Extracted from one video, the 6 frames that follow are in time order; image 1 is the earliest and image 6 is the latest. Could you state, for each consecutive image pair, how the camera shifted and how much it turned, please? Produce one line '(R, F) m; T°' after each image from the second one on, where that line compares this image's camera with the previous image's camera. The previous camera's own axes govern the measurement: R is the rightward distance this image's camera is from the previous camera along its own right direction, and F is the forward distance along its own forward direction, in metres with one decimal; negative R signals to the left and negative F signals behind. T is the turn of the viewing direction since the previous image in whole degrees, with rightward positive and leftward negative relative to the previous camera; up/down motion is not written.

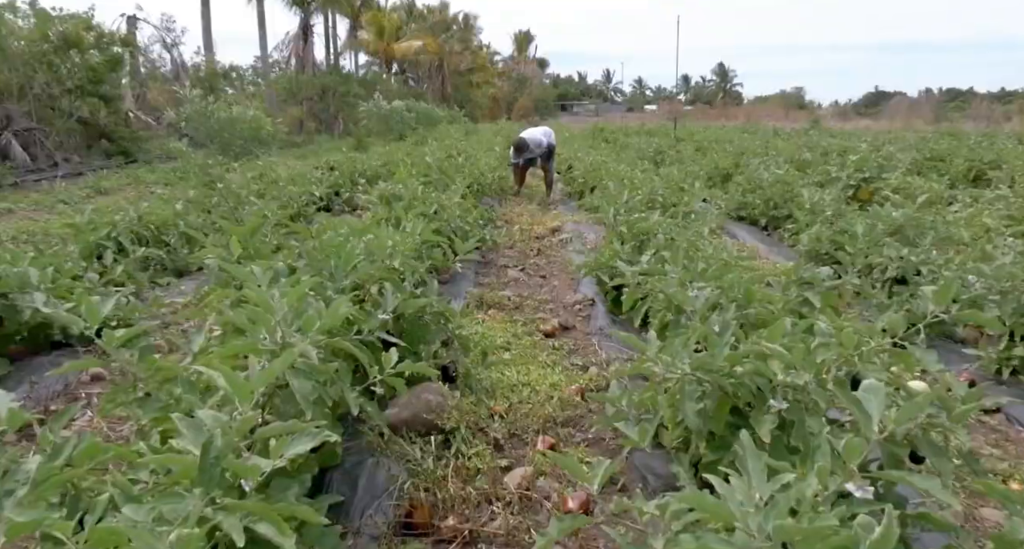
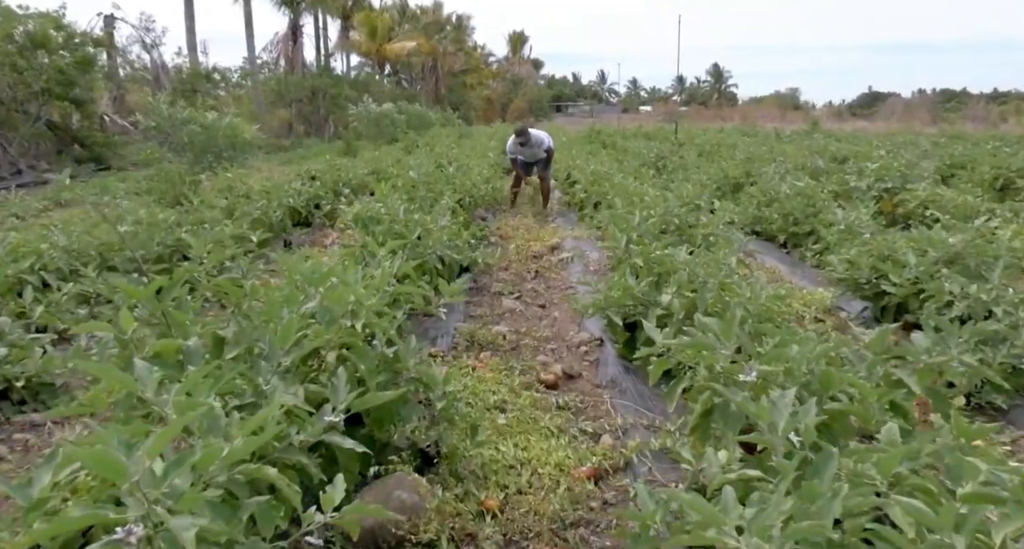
(0.0, +0.6) m; 0°
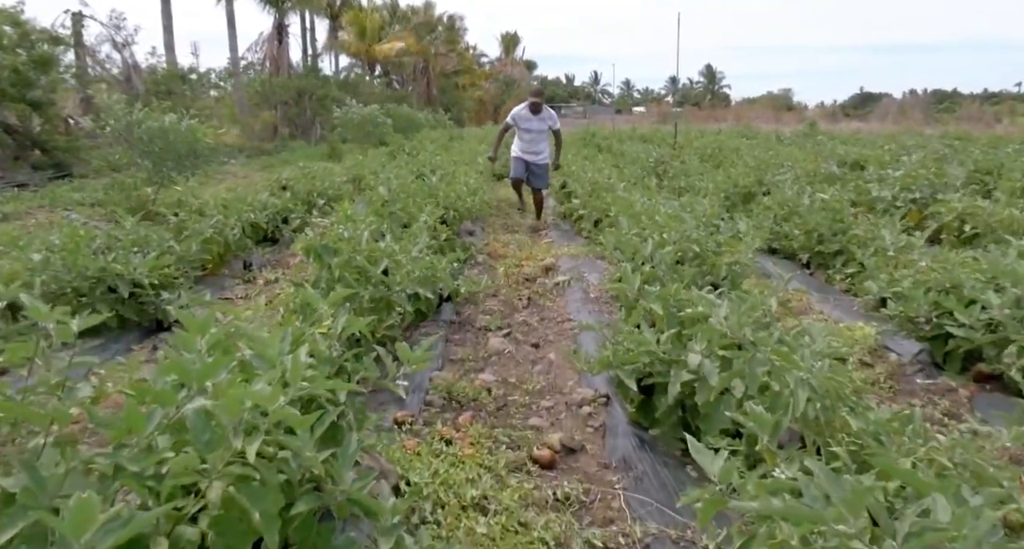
(0.0, +0.7) m; +1°
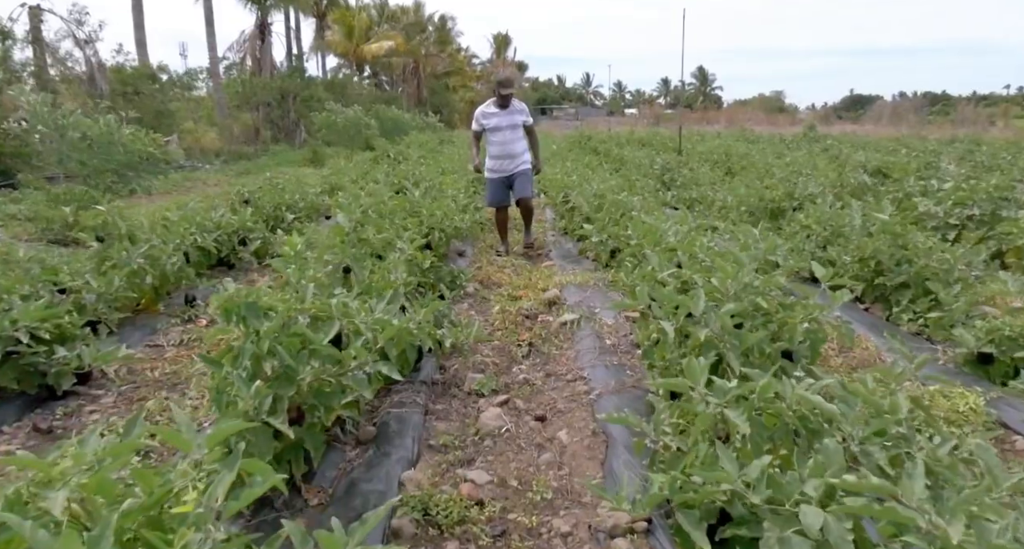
(0.0, +0.9) m; +1°
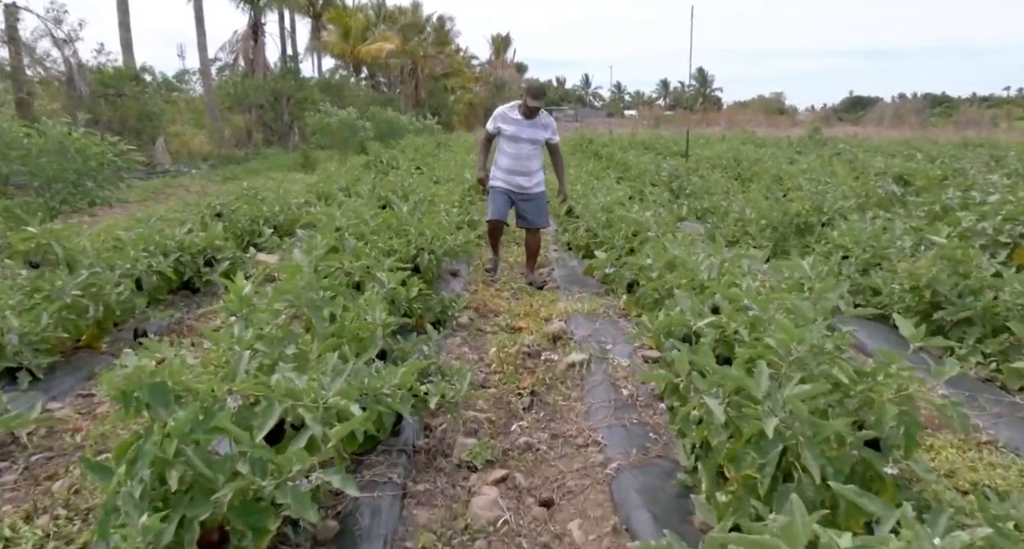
(0.0, +0.6) m; 0°
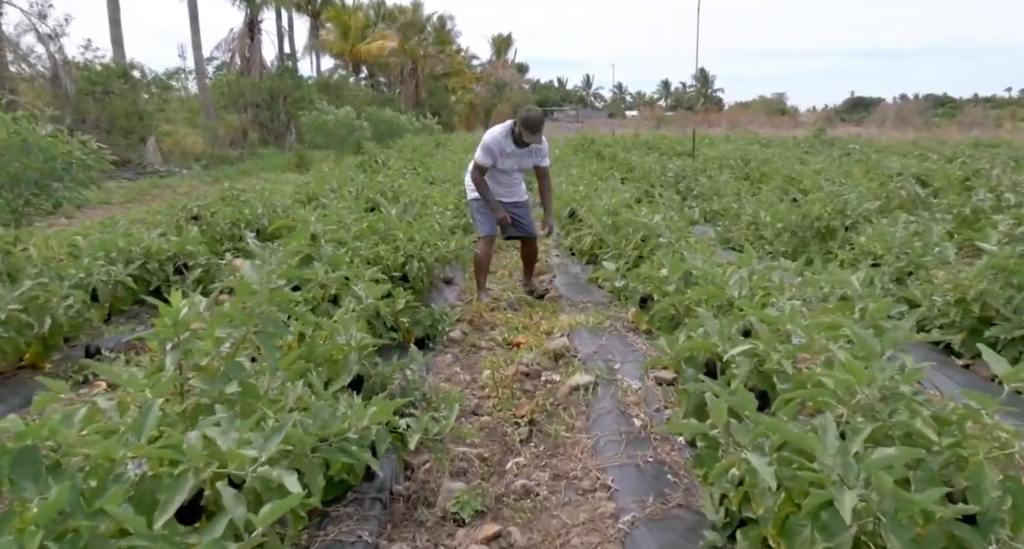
(0.0, +0.4) m; 0°
